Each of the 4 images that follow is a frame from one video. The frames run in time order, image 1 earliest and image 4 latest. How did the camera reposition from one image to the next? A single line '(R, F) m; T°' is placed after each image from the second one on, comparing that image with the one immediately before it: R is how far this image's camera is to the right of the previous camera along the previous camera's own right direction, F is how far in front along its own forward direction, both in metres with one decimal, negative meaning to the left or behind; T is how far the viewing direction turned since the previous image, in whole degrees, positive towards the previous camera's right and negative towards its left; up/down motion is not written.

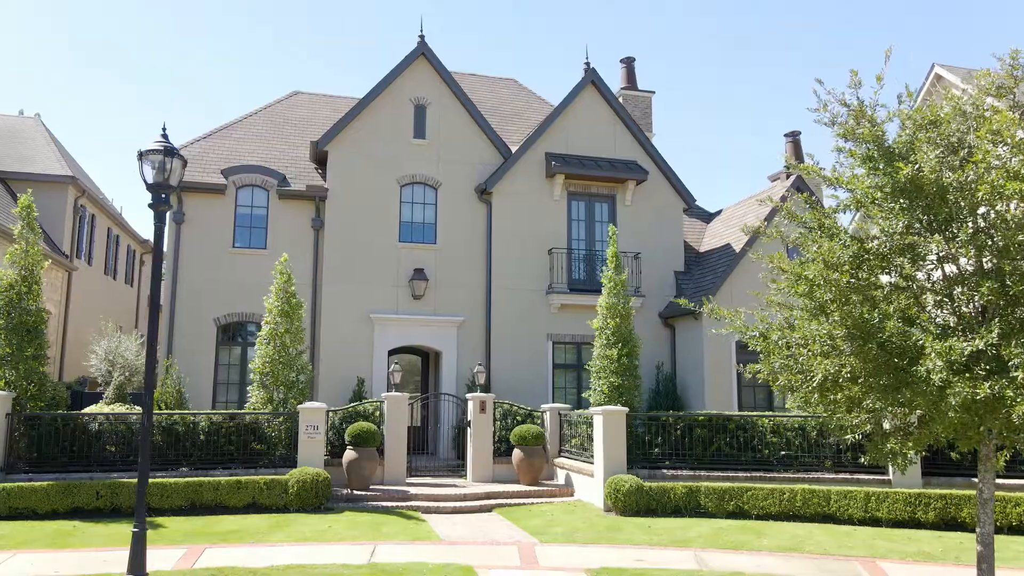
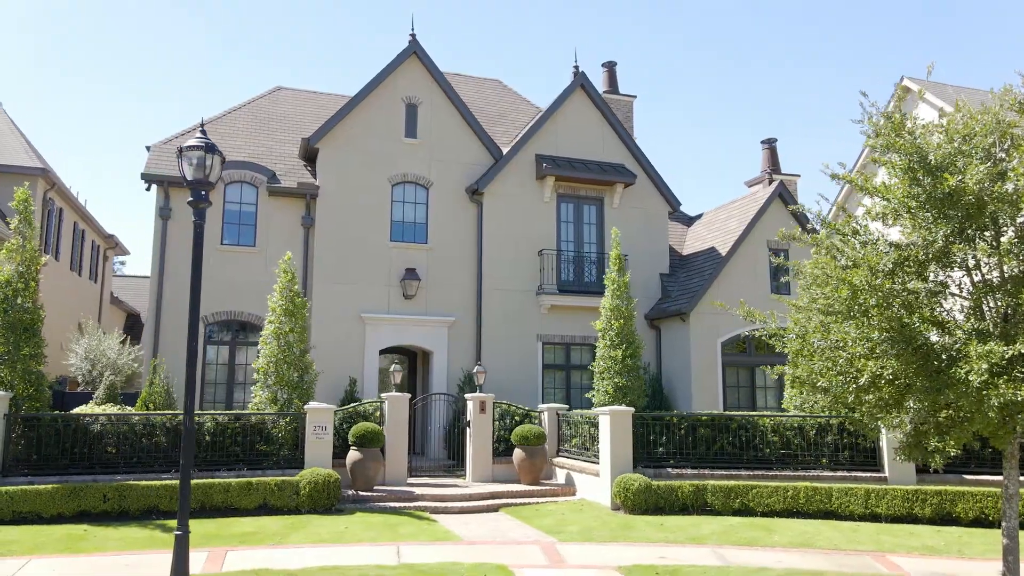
(-1.1, -0.1) m; +4°
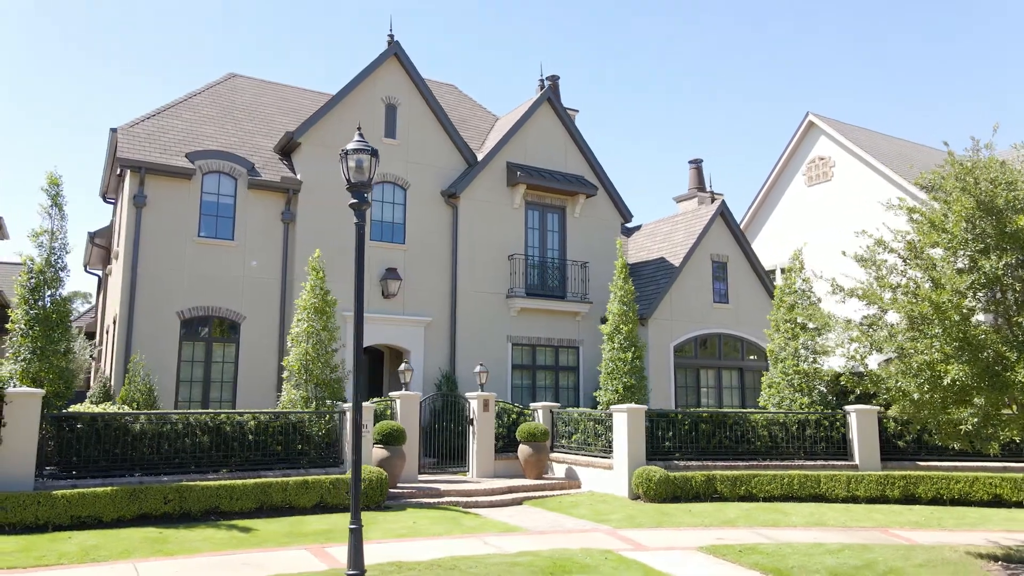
(-3.8, -0.4) m; +12°
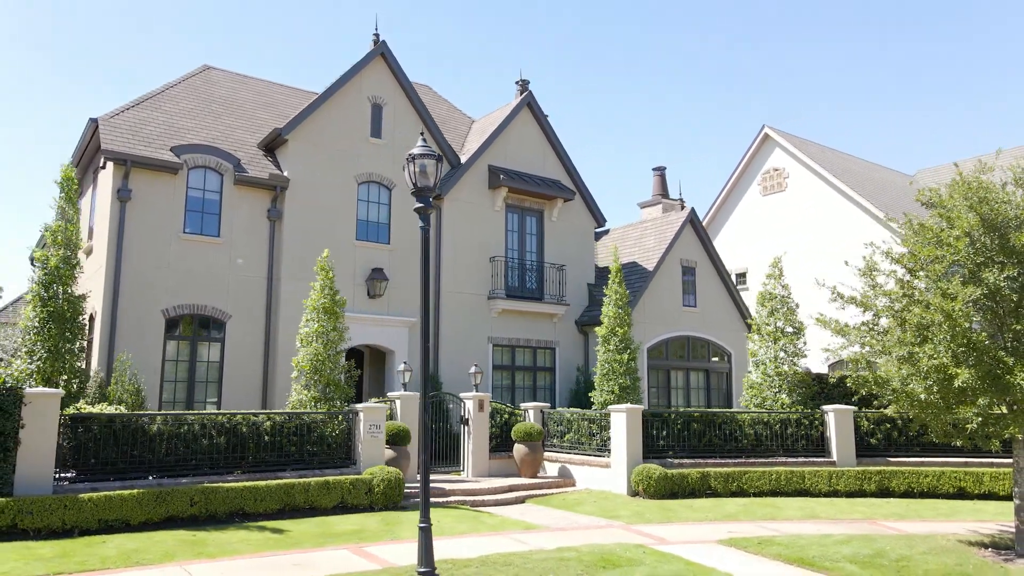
(-1.7, -0.2) m; +6°
